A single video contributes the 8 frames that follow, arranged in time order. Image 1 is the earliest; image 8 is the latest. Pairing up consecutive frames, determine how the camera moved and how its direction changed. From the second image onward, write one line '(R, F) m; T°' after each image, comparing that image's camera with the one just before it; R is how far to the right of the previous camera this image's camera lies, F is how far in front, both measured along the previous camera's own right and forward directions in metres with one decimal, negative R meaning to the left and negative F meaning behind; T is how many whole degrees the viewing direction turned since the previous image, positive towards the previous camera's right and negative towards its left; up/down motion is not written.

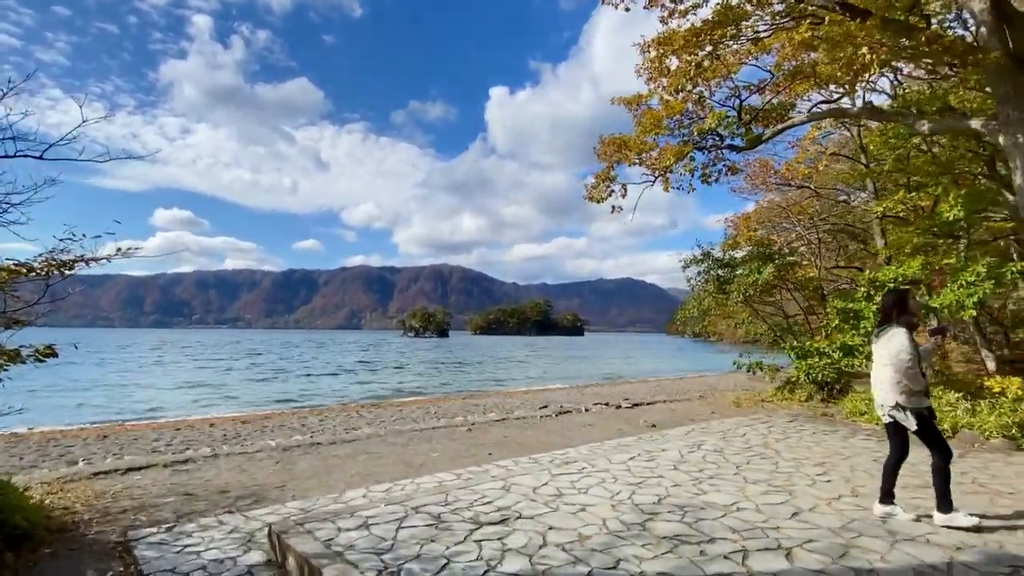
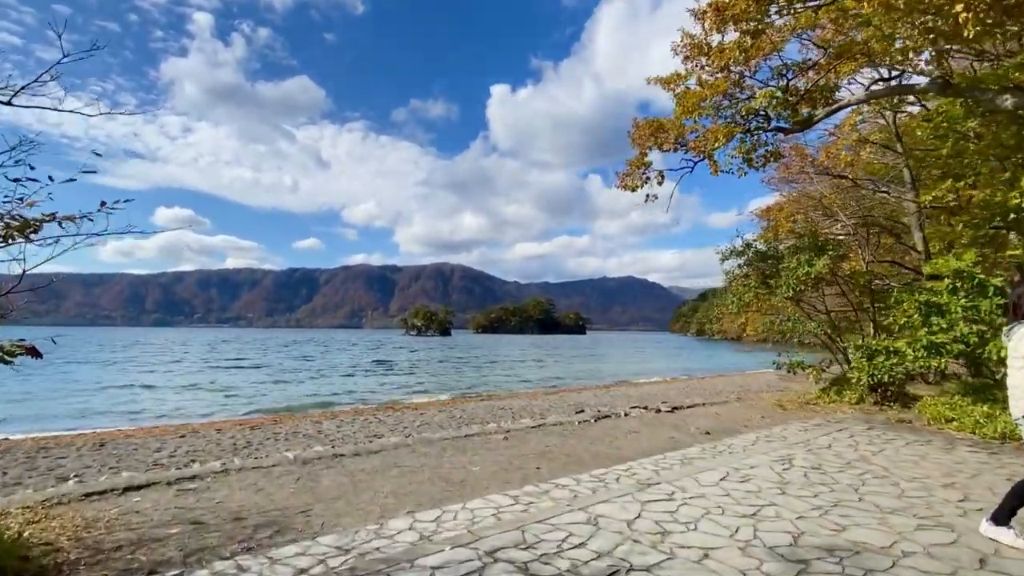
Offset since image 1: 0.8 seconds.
(-0.6, +0.9) m; 0°
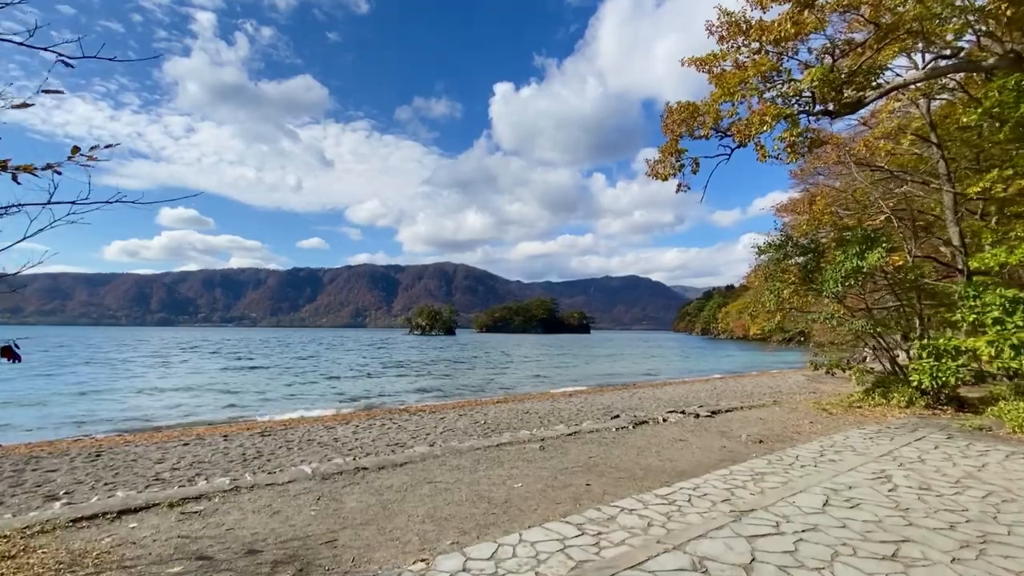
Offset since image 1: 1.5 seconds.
(-0.5, +0.8) m; 0°
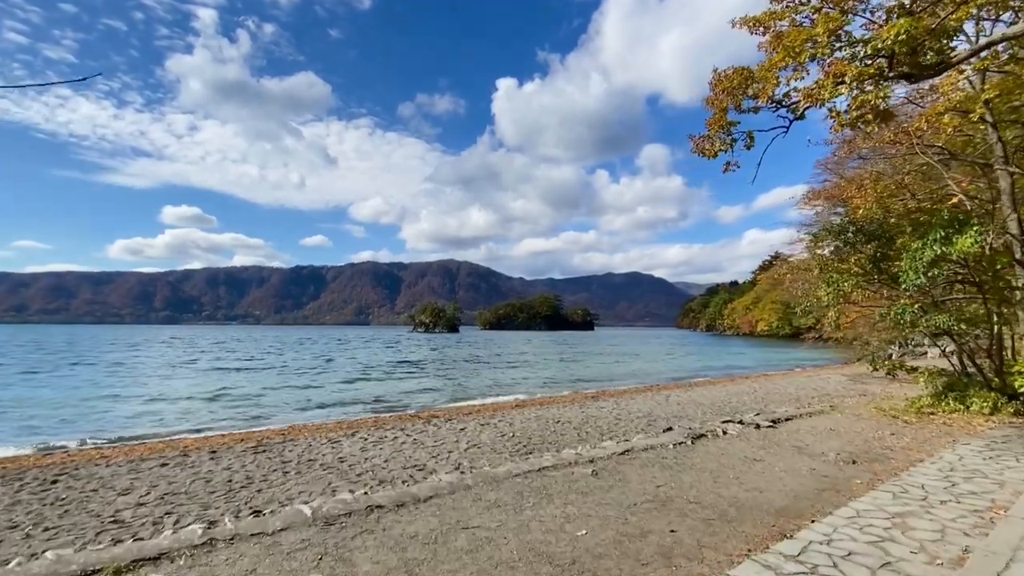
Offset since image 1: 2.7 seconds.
(-0.5, +1.4) m; 0°
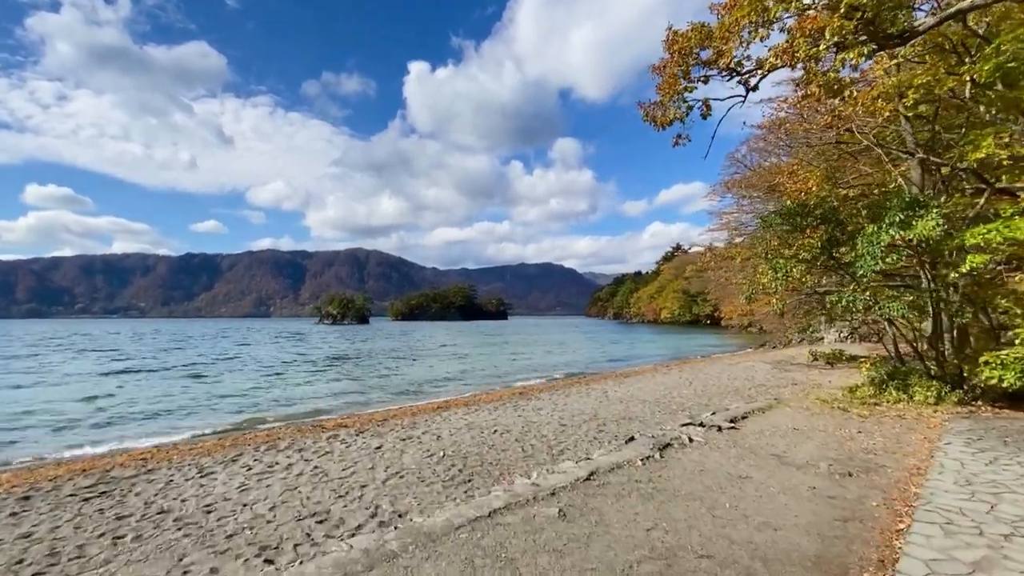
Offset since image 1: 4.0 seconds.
(-0.2, +1.6) m; +9°
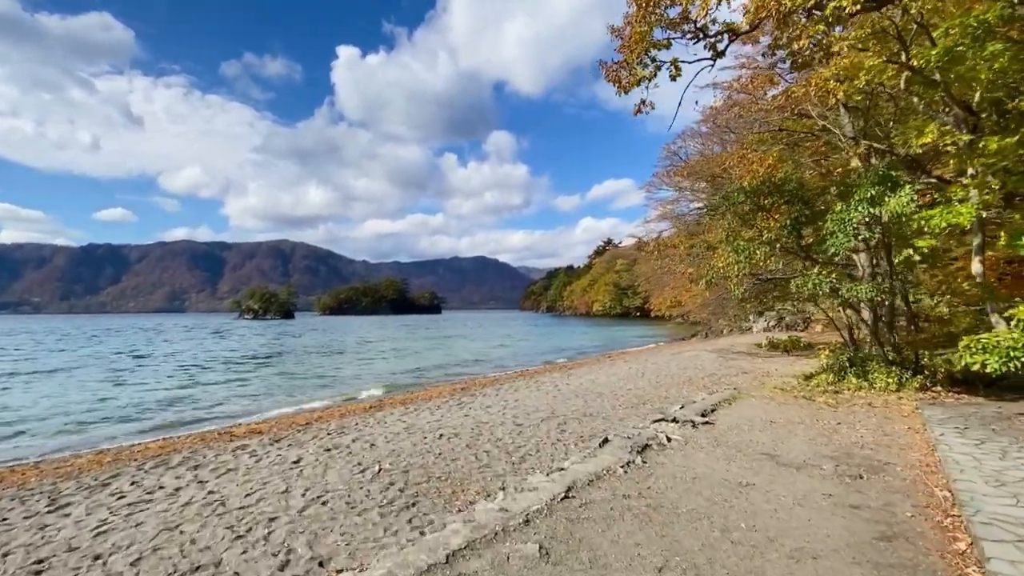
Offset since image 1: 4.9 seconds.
(-0.2, +1.2) m; +7°
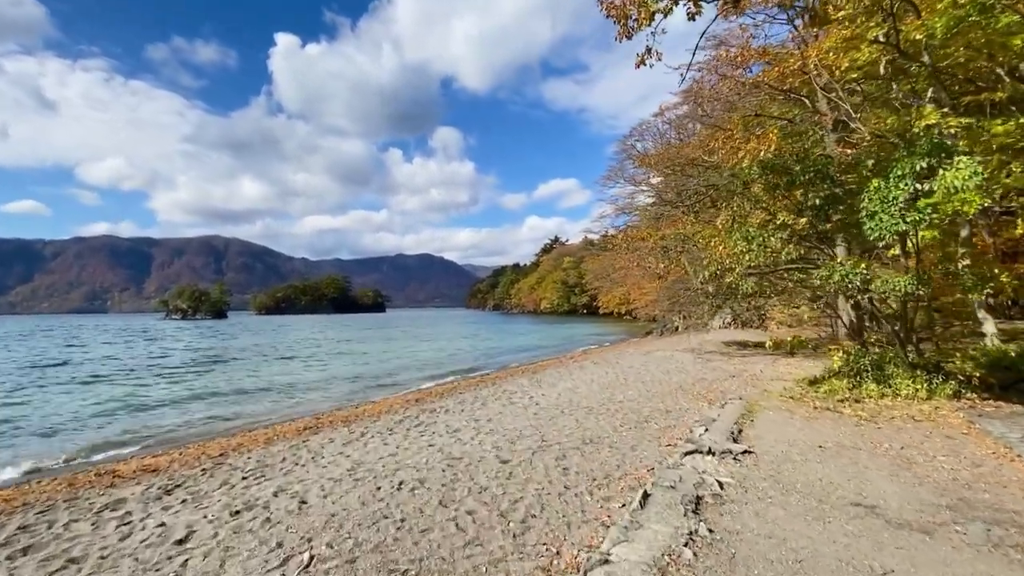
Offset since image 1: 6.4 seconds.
(-0.4, +1.9) m; +6°
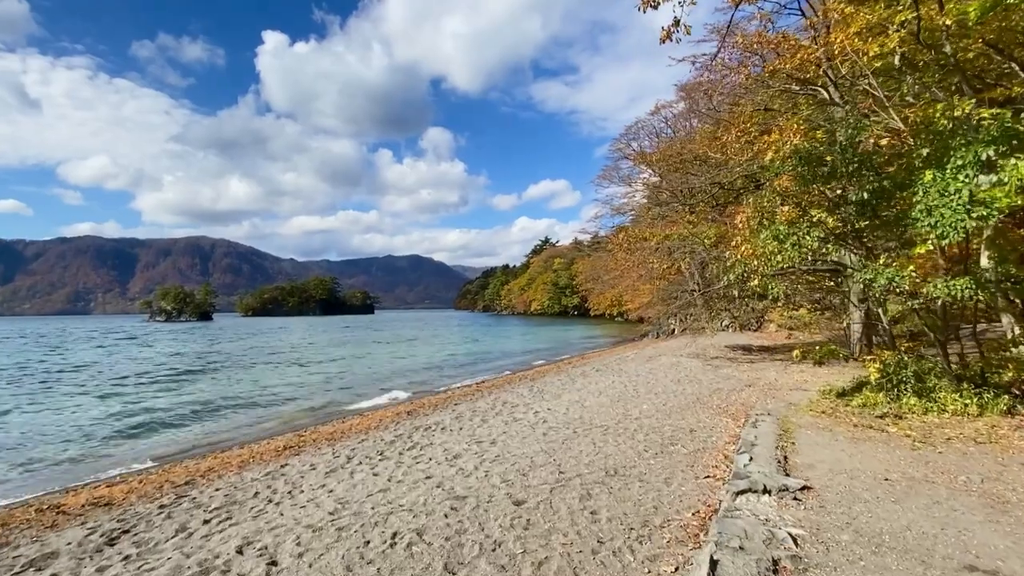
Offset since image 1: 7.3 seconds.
(-0.2, +0.9) m; +1°
